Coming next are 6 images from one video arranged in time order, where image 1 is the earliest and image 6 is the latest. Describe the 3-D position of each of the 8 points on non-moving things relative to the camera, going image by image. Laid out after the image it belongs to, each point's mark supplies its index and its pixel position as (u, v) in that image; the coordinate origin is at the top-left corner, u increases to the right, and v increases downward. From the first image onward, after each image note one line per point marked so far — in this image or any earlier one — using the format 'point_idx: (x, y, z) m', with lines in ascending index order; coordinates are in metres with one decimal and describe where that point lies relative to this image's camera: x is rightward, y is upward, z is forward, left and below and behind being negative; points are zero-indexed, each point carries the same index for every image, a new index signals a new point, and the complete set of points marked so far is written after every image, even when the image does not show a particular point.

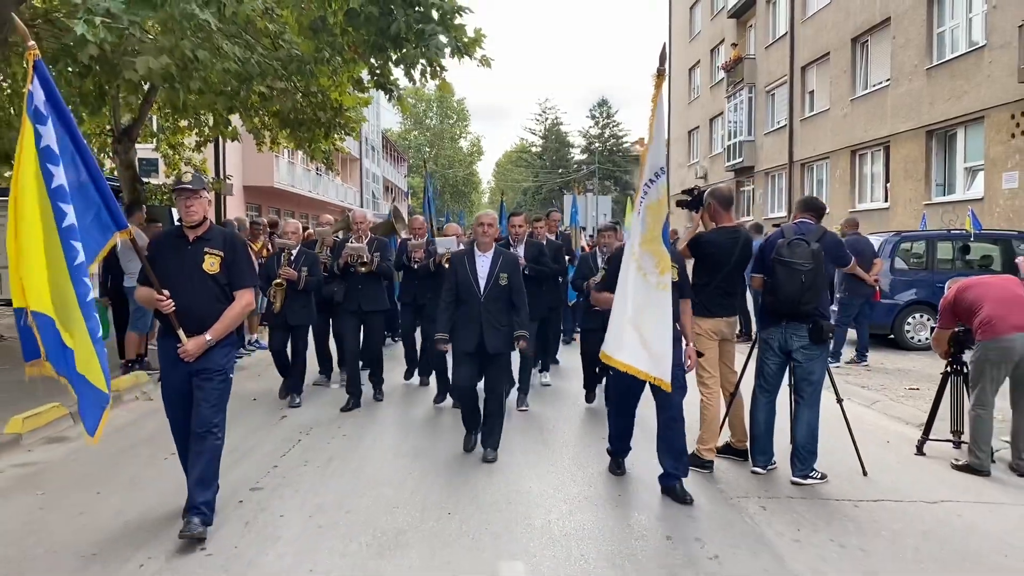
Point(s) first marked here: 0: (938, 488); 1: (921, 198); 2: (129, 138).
0: (+2.6, -1.2, +5.4) m
1: (+9.2, +2.0, +19.3) m
2: (-7.5, +2.9, +16.6) m
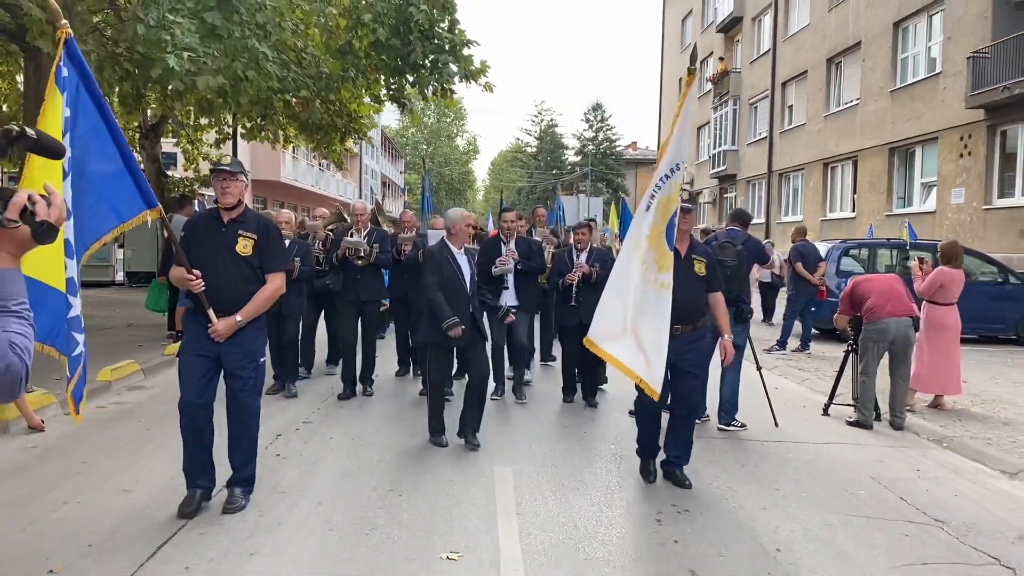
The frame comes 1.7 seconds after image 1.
0: (+2.6, -1.2, +7.0) m
1: (+9.1, +1.9, +21.0) m
2: (-7.5, +3.2, +18.2) m
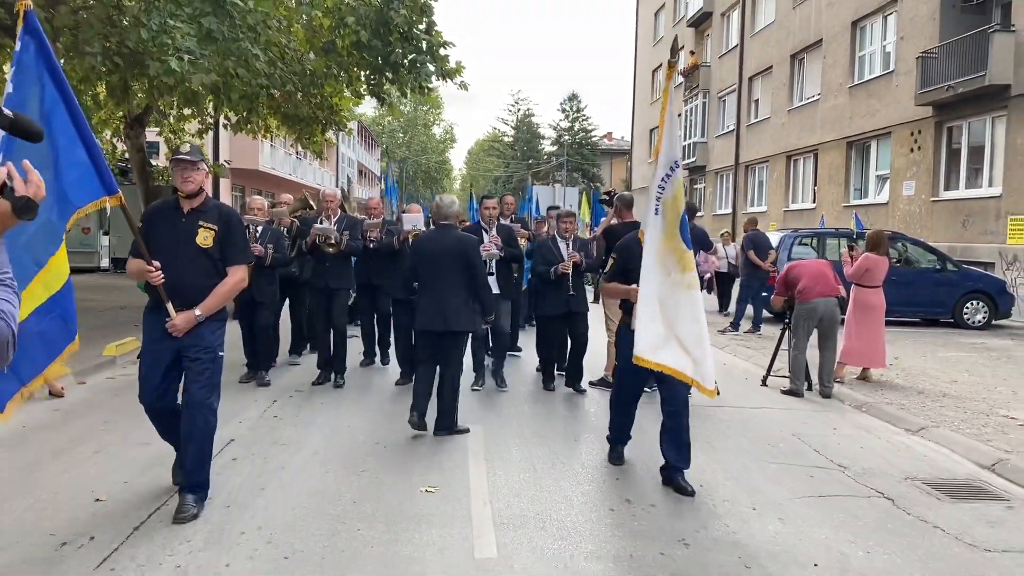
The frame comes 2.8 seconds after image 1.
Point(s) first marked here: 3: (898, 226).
0: (+2.3, -1.0, +7.9) m
1: (+8.4, +2.2, +22.1) m
2: (-8.1, +3.5, +18.7) m
3: (+8.6, +1.4, +19.3) m
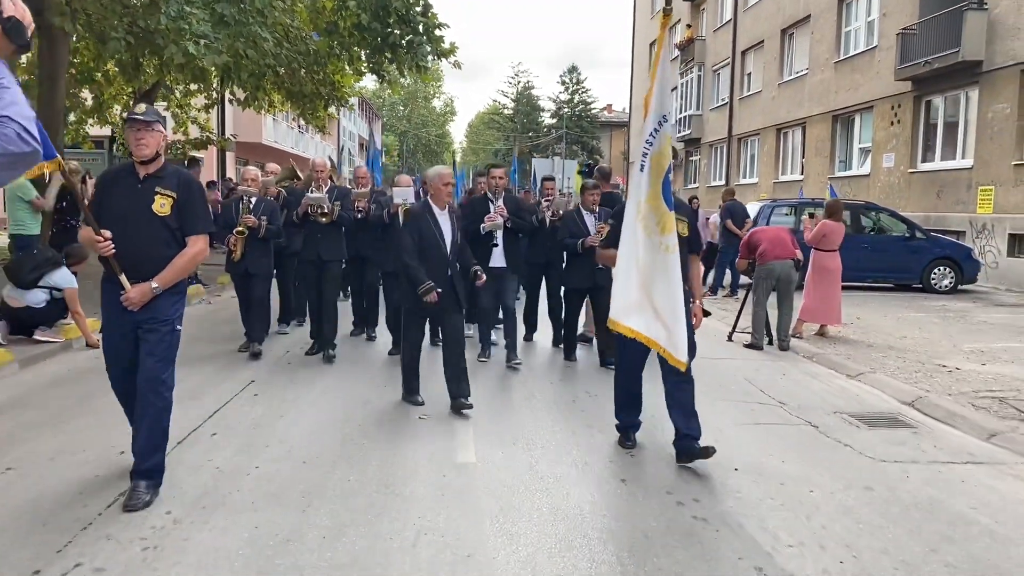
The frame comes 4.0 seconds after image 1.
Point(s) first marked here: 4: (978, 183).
0: (+2.2, -0.7, +8.8) m
1: (+8.3, +3.1, +22.8) m
2: (-8.2, +4.2, +19.5) m
3: (+8.5, +2.1, +20.1) m
4: (+8.9, +2.0, +16.5) m
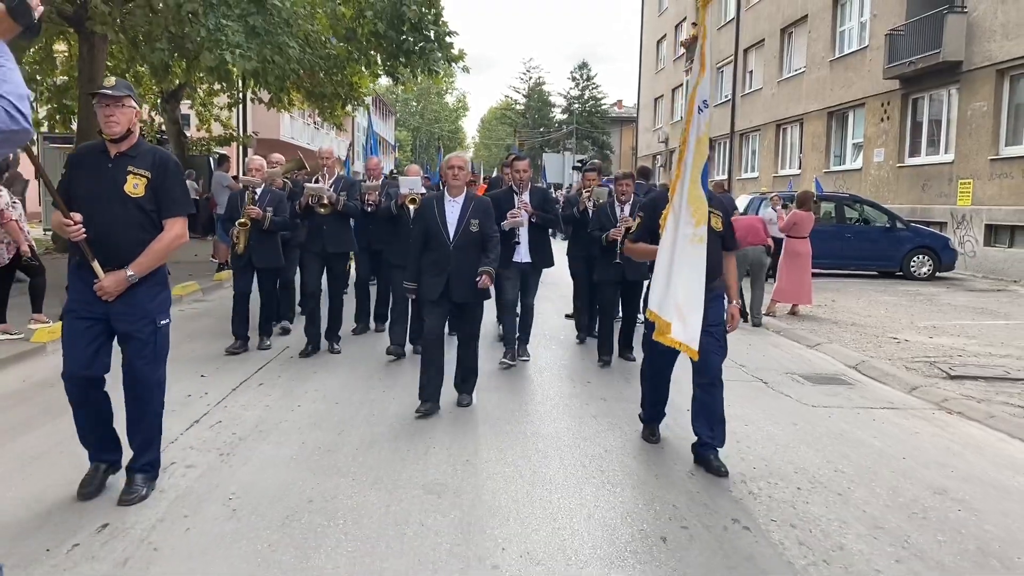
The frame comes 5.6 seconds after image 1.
0: (+2.2, -0.5, +9.9) m
1: (+8.5, +3.3, +23.8) m
2: (-8.0, +4.5, +20.7) m
3: (+8.7, +2.4, +21.1) m
4: (+9.0, +2.2, +17.4) m
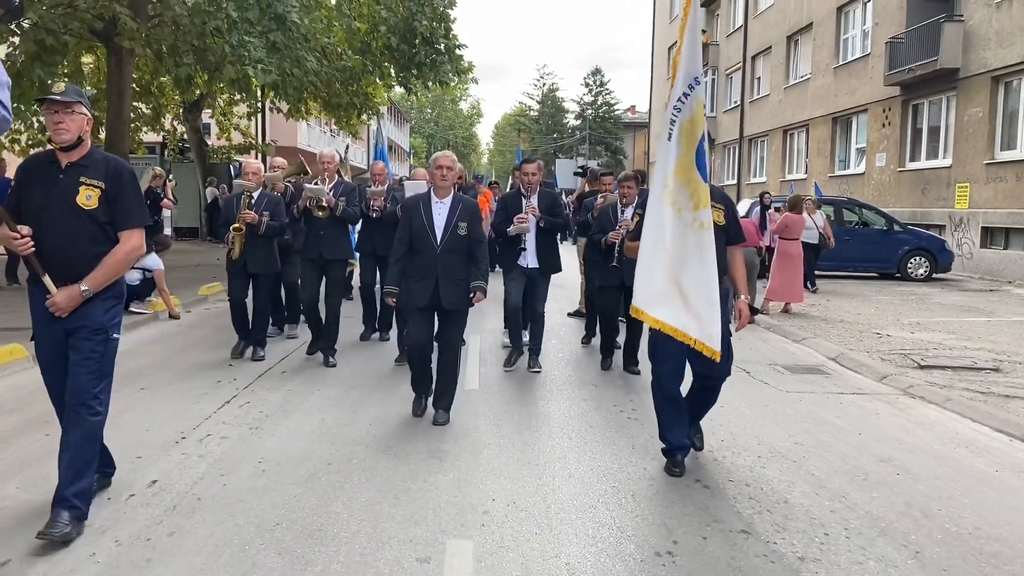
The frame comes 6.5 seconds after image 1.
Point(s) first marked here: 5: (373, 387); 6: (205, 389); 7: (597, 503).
0: (+2.2, -0.5, +10.4) m
1: (+8.8, +3.3, +24.3) m
2: (-7.8, +4.4, +21.5) m
3: (+9.0, +2.4, +21.5) m
4: (+9.2, +2.2, +17.9) m
5: (-1.1, -0.8, +6.7) m
6: (-2.3, -0.8, +6.5) m
7: (+0.4, -1.0, +4.1) m
